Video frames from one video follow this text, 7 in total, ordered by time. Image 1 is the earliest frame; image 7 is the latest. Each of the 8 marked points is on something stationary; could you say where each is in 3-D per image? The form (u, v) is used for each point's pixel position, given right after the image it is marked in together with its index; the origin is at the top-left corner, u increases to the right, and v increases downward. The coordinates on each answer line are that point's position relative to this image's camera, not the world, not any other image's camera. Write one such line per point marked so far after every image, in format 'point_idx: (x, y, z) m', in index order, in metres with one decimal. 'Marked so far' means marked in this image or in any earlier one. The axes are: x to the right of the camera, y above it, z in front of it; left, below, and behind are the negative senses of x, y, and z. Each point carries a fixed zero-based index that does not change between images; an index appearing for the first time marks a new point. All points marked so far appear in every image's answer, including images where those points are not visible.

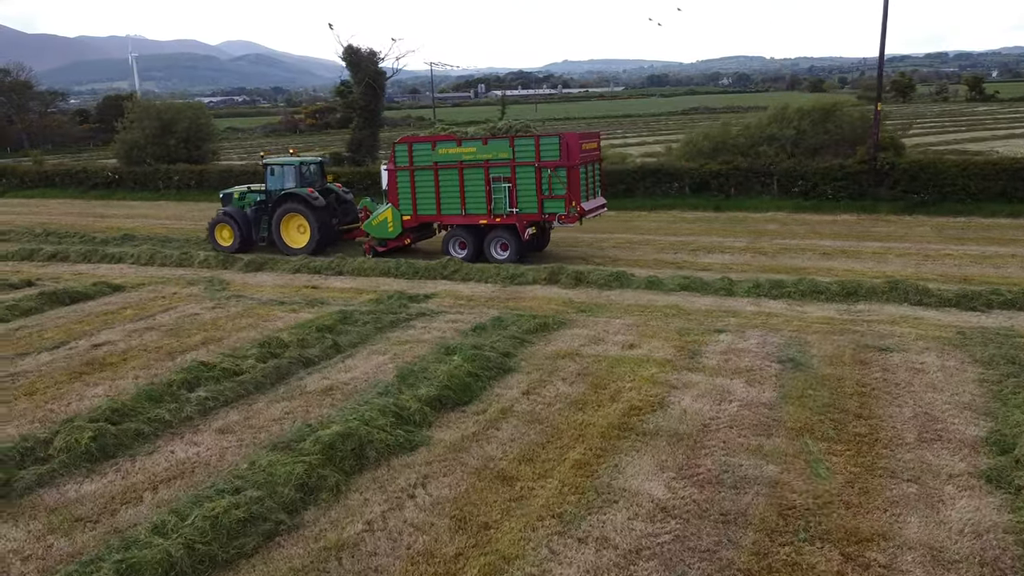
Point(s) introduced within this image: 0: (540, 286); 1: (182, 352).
0: (+0.4, 0.0, +12.0) m
1: (-3.6, -0.7, +9.2) m
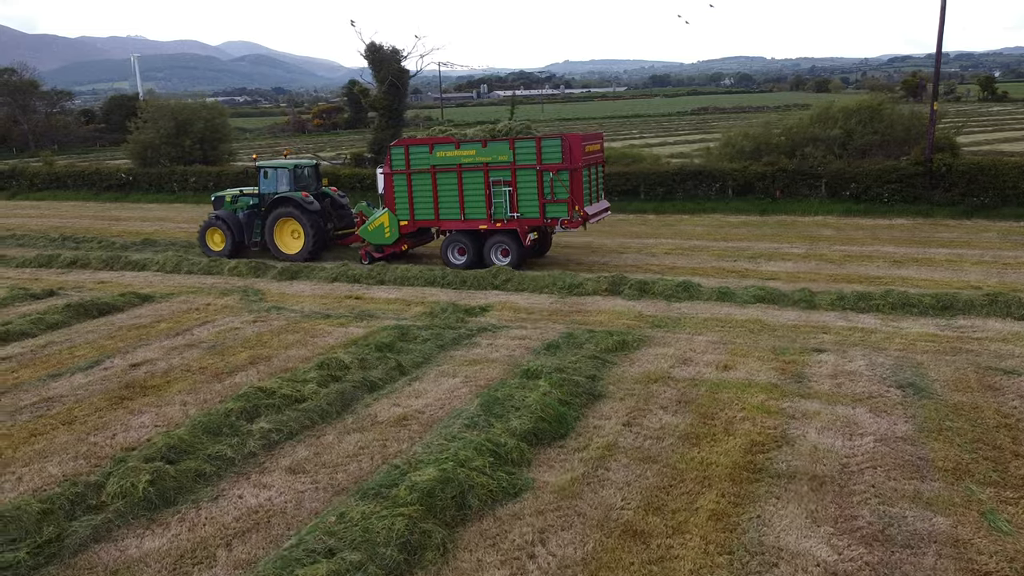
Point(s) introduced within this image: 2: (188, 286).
0: (+1.2, -0.1, +11.2) m
1: (-2.8, -0.9, +8.4) m
2: (-5.0, 0.0, +13.1) m
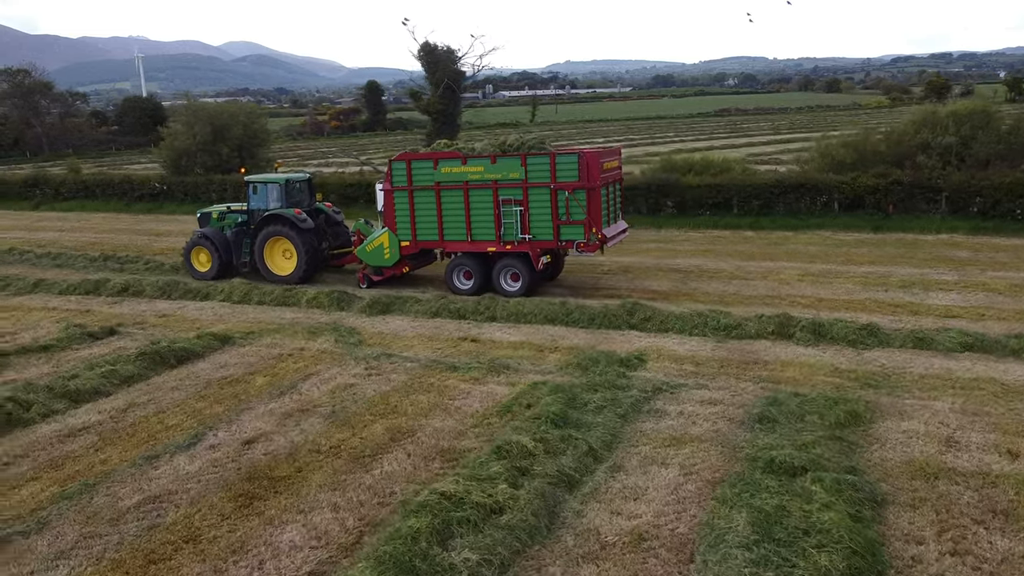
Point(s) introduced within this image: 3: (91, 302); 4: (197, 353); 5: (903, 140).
0: (+2.9, -0.6, +9.5) m
1: (-1.1, -1.4, +6.7) m
2: (-3.3, -0.5, +11.3) m
3: (-6.6, -0.2, +13.2) m
4: (-3.7, -0.8, +9.7) m
5: (+8.6, +3.2, +18.3) m
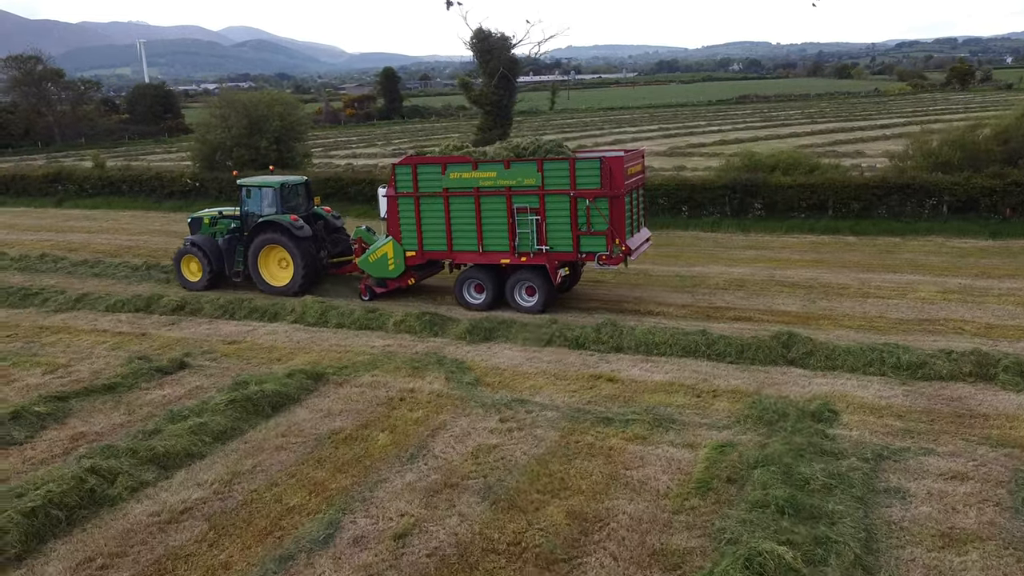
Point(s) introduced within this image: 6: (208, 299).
0: (+4.4, -0.9, +8.0) m
1: (+0.4, -1.7, +5.2) m
2: (-1.8, -0.8, +9.9) m
3: (-5.1, -0.5, +11.7) m
4: (-2.2, -1.1, +8.3) m
5: (+10.1, +3.0, +16.8) m
6: (-4.5, -0.2, +12.4) m
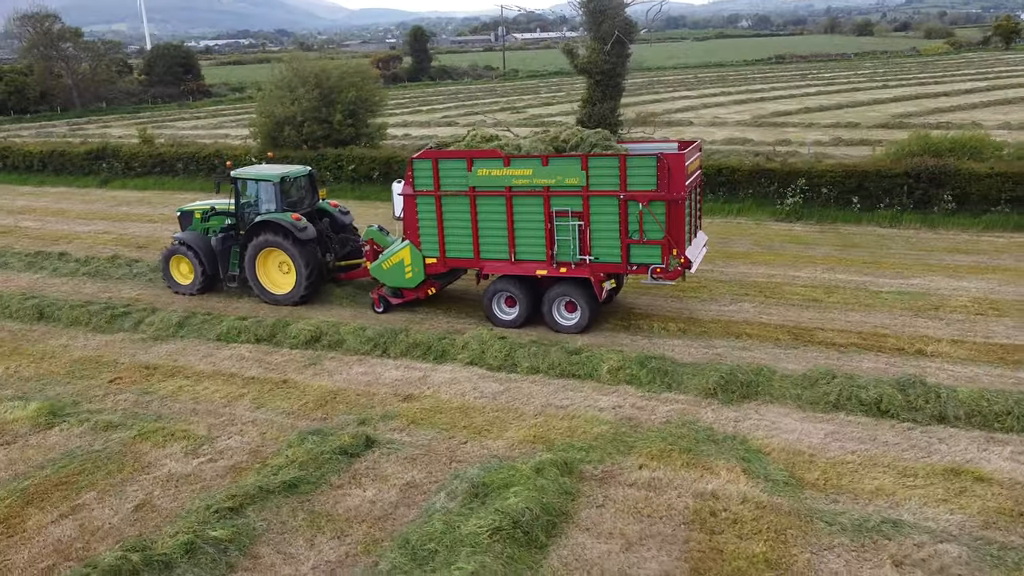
0: (+6.9, -1.5, +5.7) m
1: (+2.9, -2.4, +3.0) m
2: (+0.7, -1.2, +7.6) m
3: (-2.6, -0.8, +9.4) m
4: (+0.3, -1.6, +6.0) m
5: (+12.6, +2.9, +14.3) m
6: (-2.0, -0.5, +10.0) m
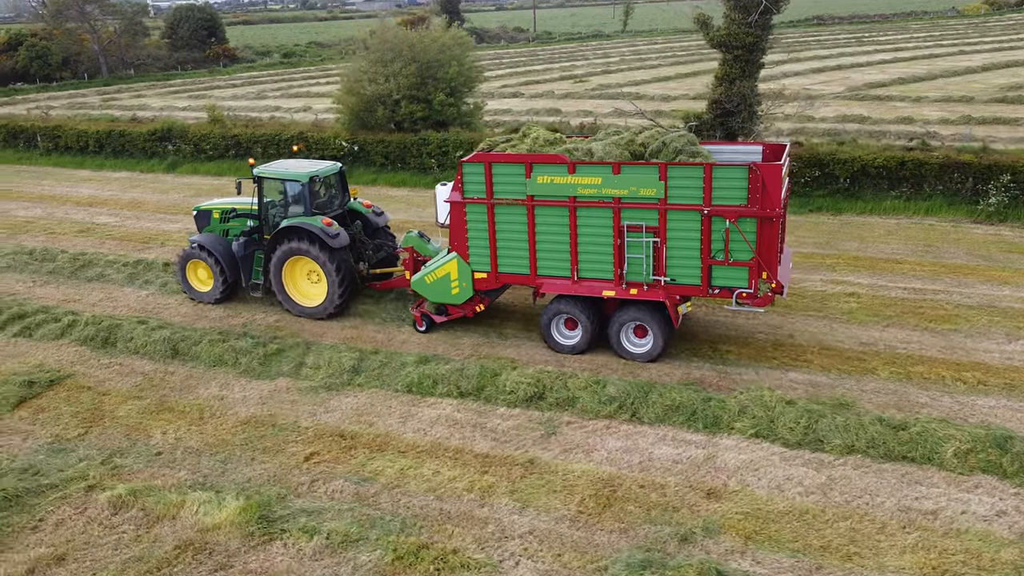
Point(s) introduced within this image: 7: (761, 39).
0: (+9.5, -2.1, +3.9) m
1: (+5.5, -3.1, +1.2) m
2: (+3.3, -1.7, +5.8) m
3: (0.0, -1.3, +7.5) m
4: (+2.9, -2.2, +4.2) m
5: (+15.2, +2.7, +12.3) m
6: (+0.6, -0.9, +8.2) m
7: (+4.9, +5.0, +16.7) m
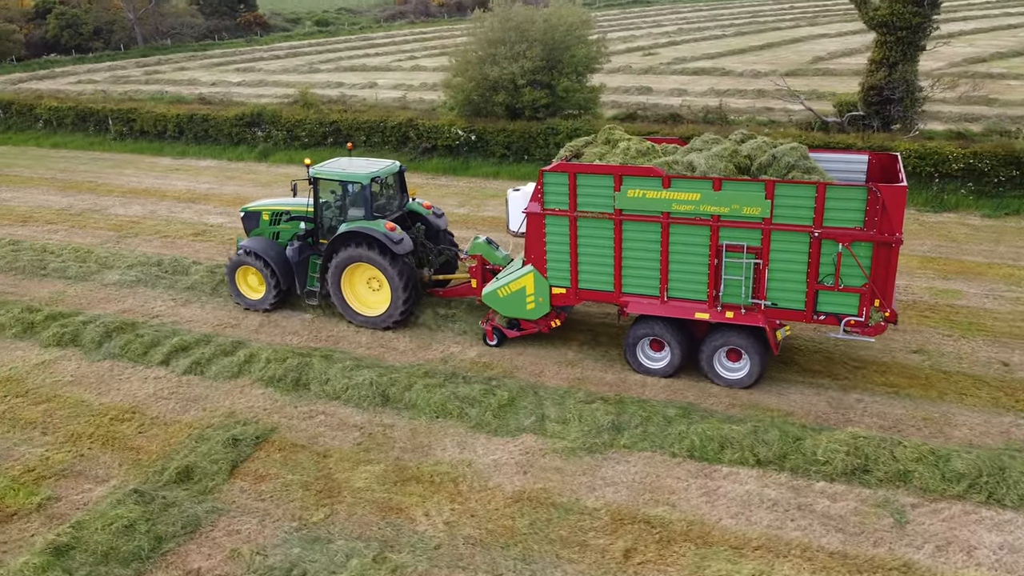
0: (+12.1, -2.7, +2.8) m
1: (+8.1, -3.8, +0.1) m
2: (+5.8, -2.2, +4.6) m
3: (+2.5, -1.7, +6.3) m
4: (+5.5, -2.8, +3.0) m
5: (+17.7, +2.5, +11.0) m
6: (+3.2, -1.3, +6.9) m
7: (+7.4, +4.9, +15.2) m
